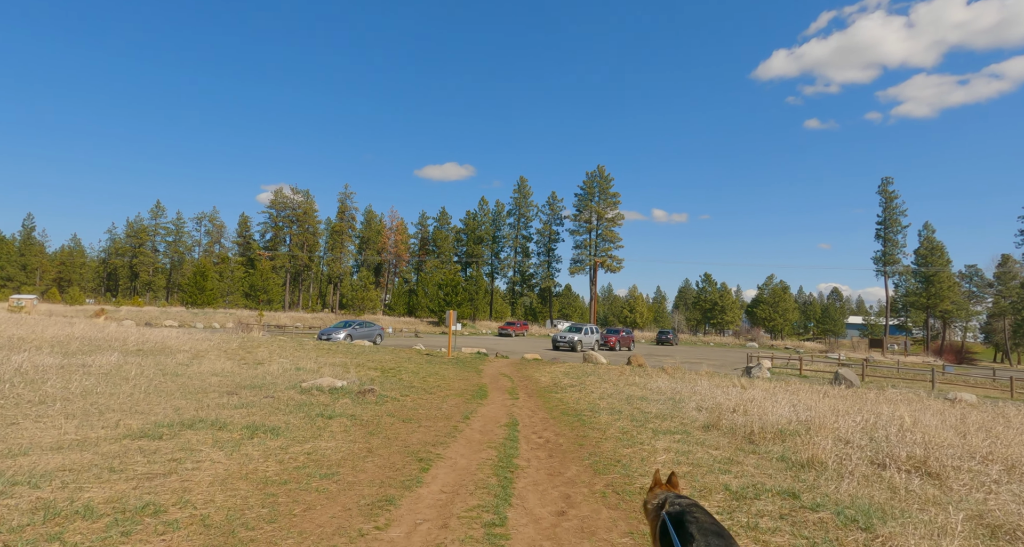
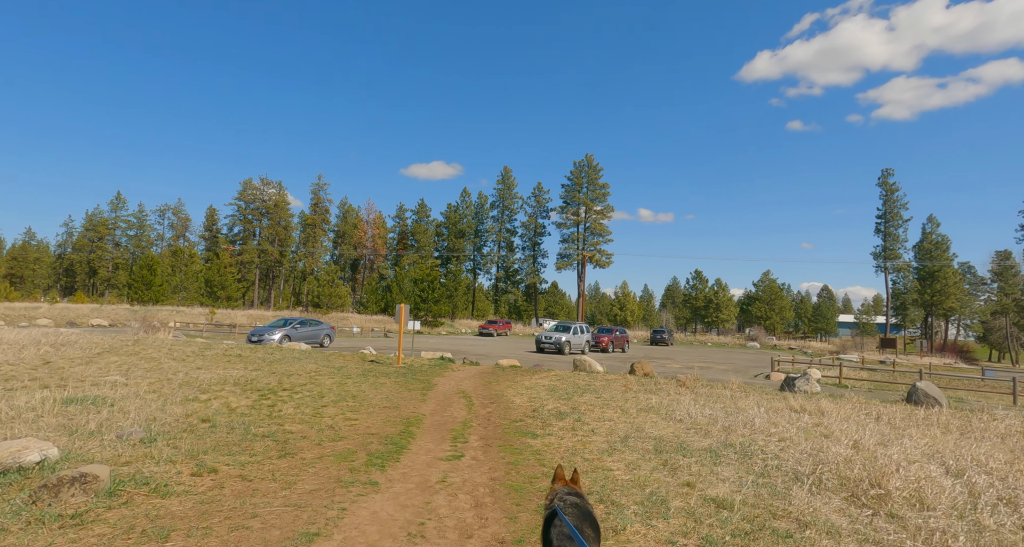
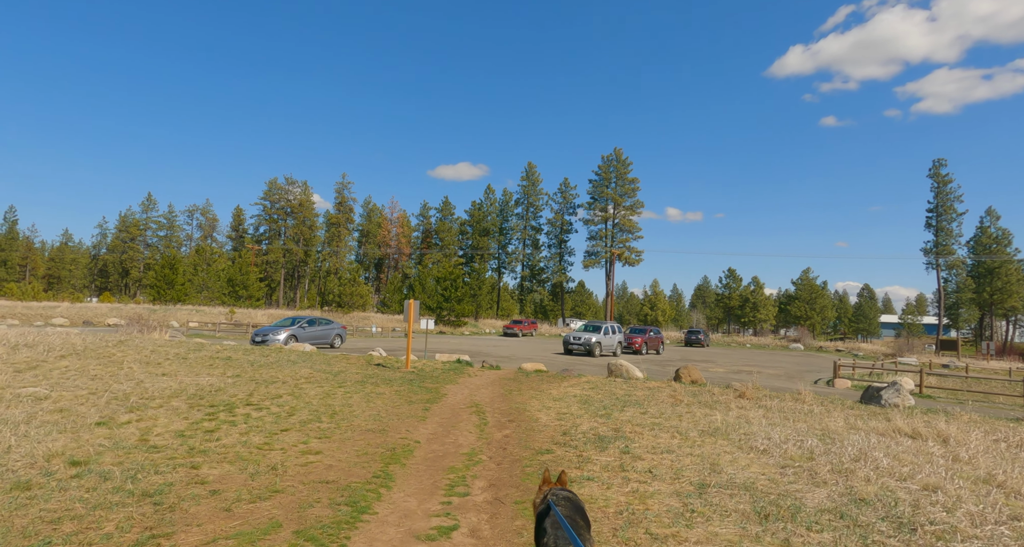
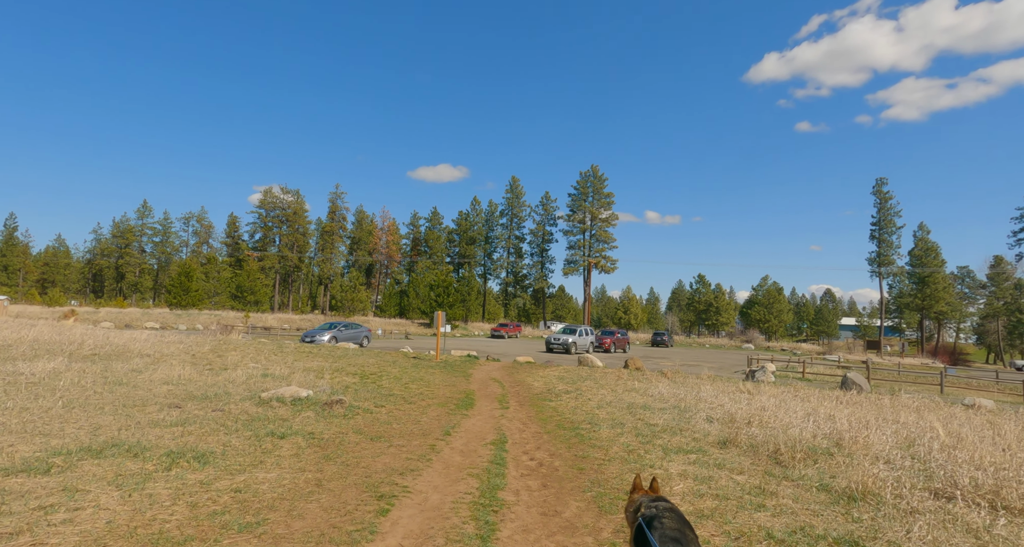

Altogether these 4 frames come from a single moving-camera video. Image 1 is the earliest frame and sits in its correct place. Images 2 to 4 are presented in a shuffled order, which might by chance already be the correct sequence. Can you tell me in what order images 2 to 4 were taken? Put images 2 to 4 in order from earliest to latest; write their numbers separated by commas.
4, 2, 3
